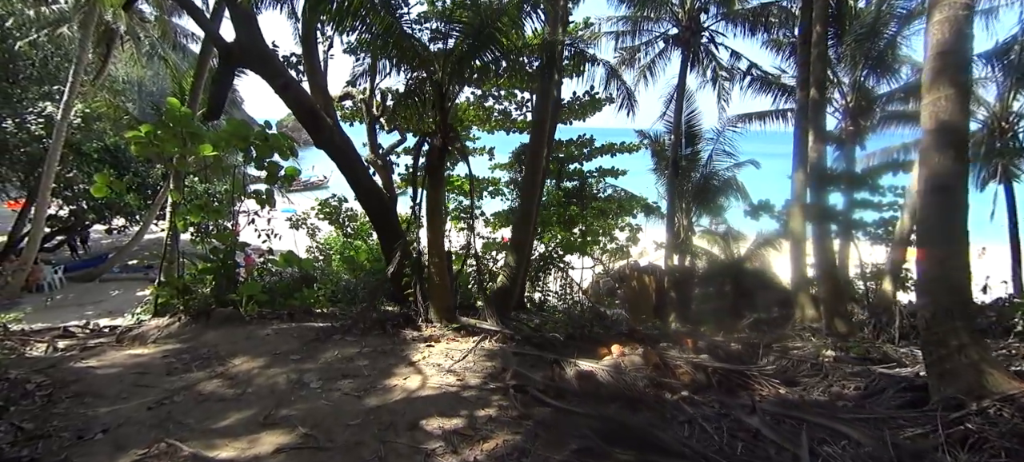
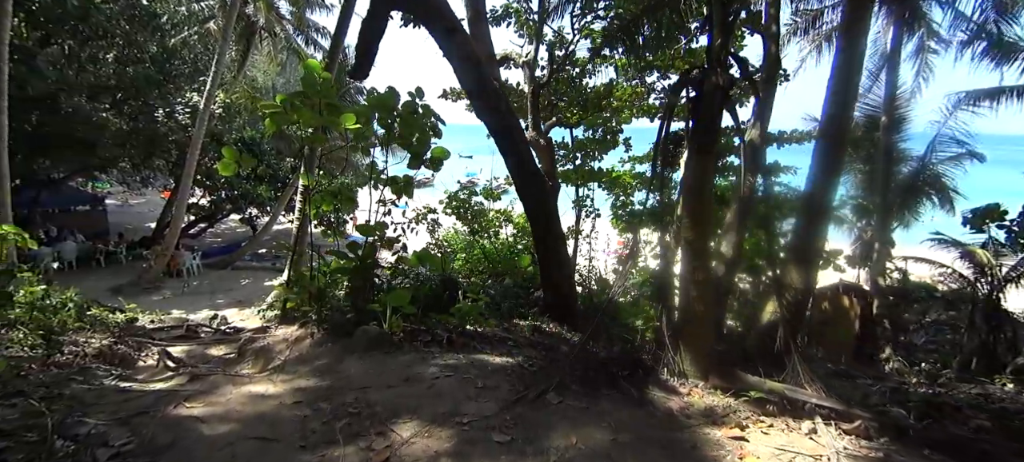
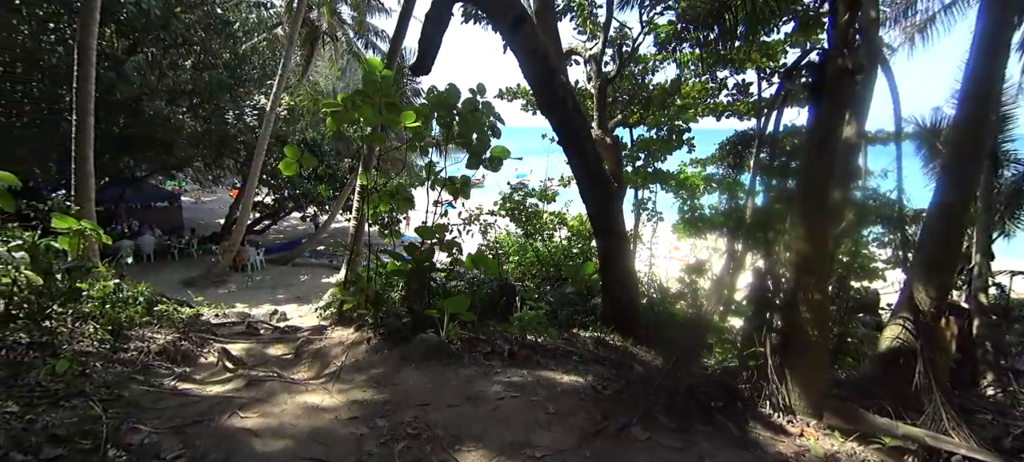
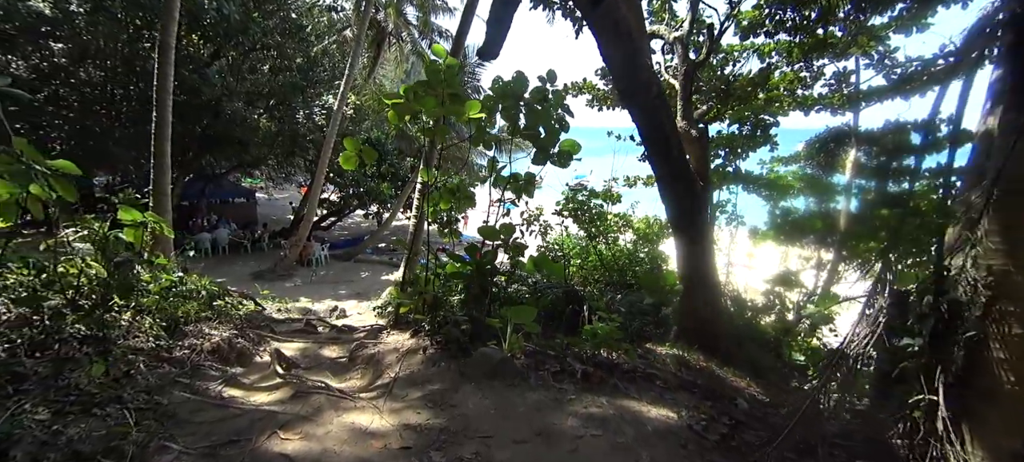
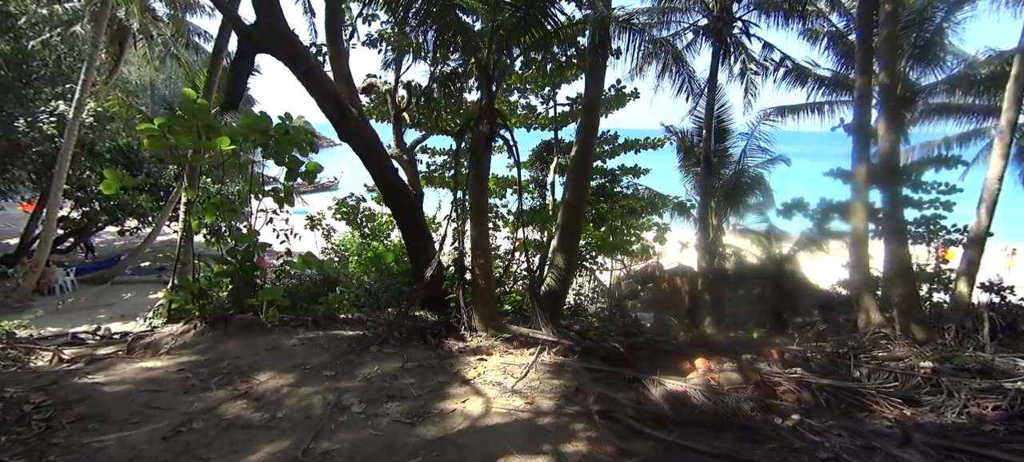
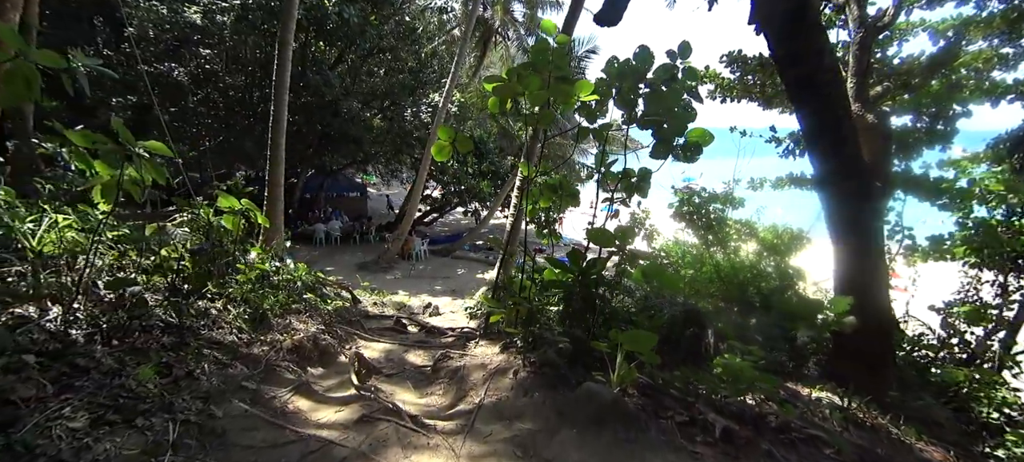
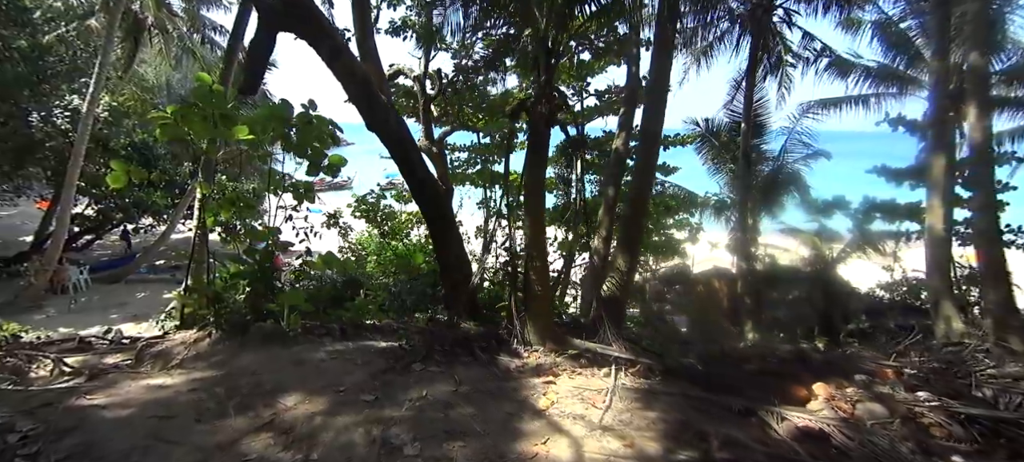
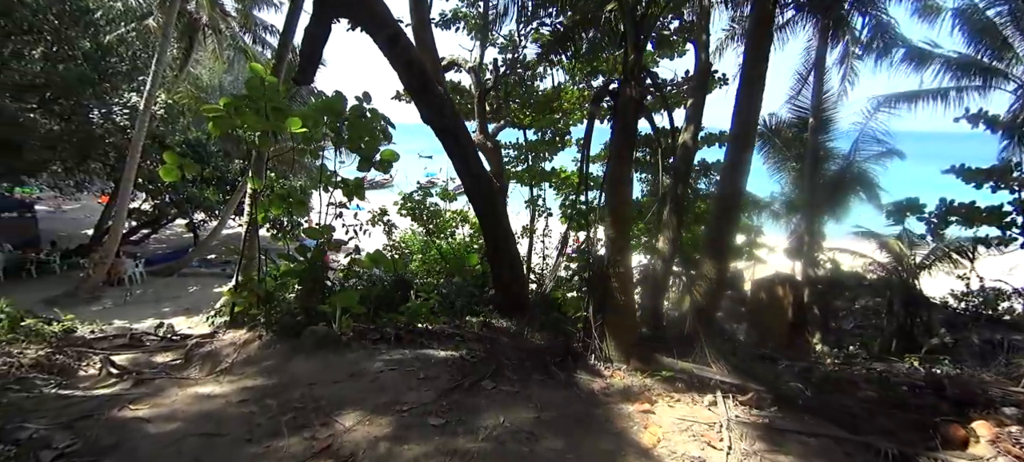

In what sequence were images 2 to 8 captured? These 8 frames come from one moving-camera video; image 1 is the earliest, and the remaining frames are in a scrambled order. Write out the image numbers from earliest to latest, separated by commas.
5, 7, 8, 2, 3, 4, 6
